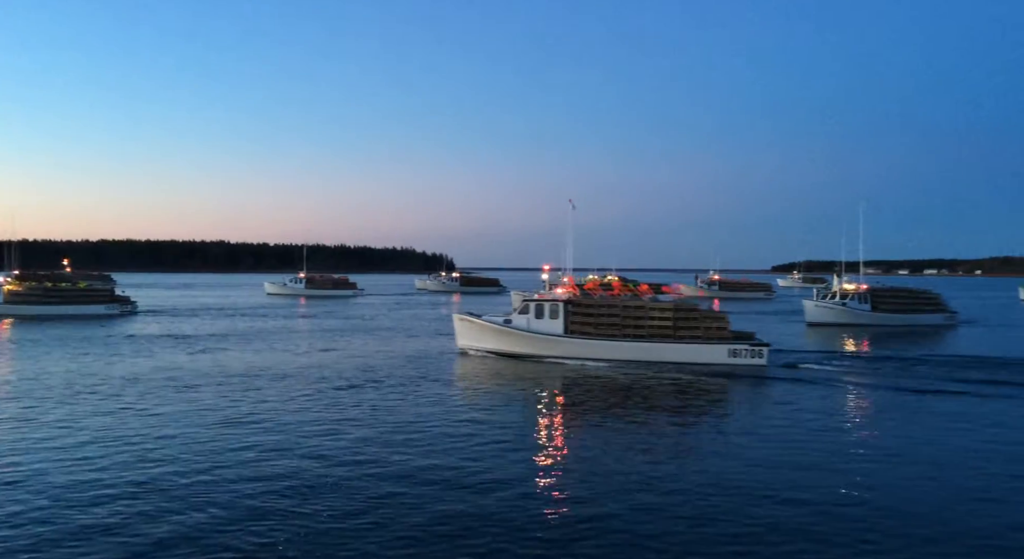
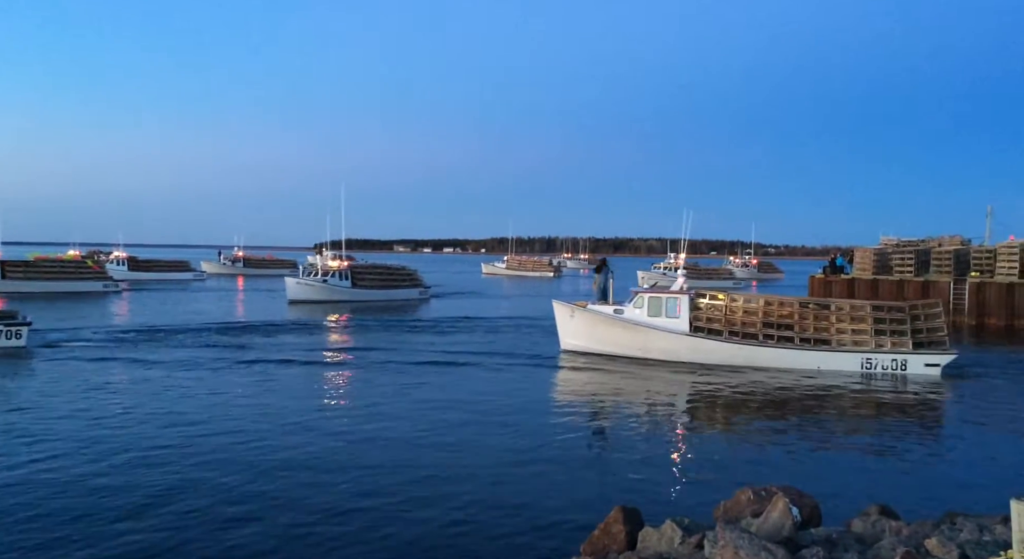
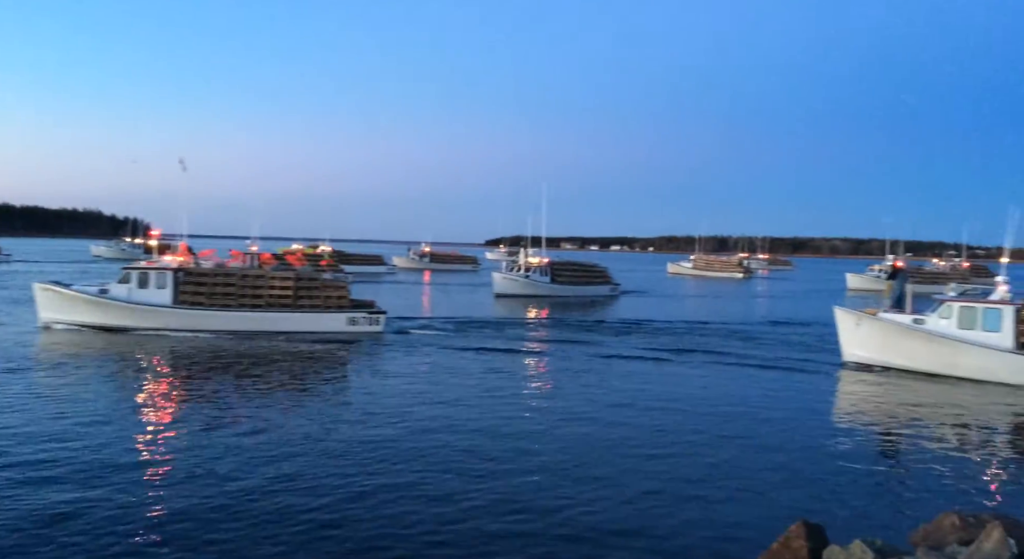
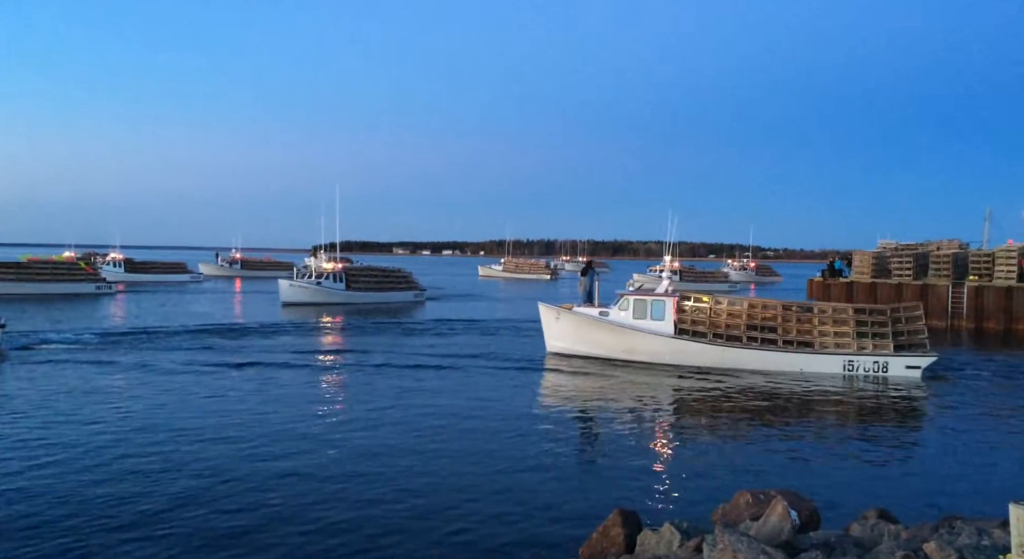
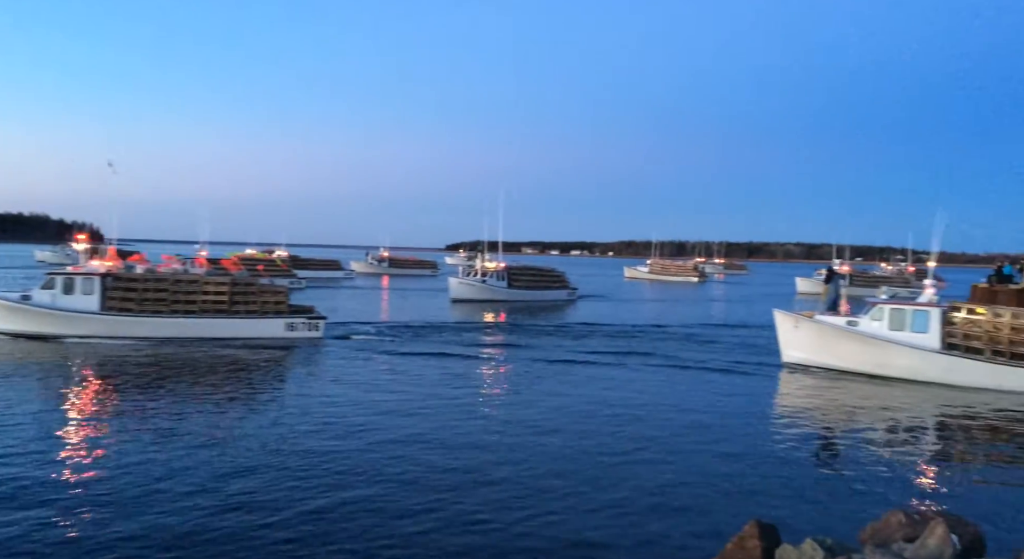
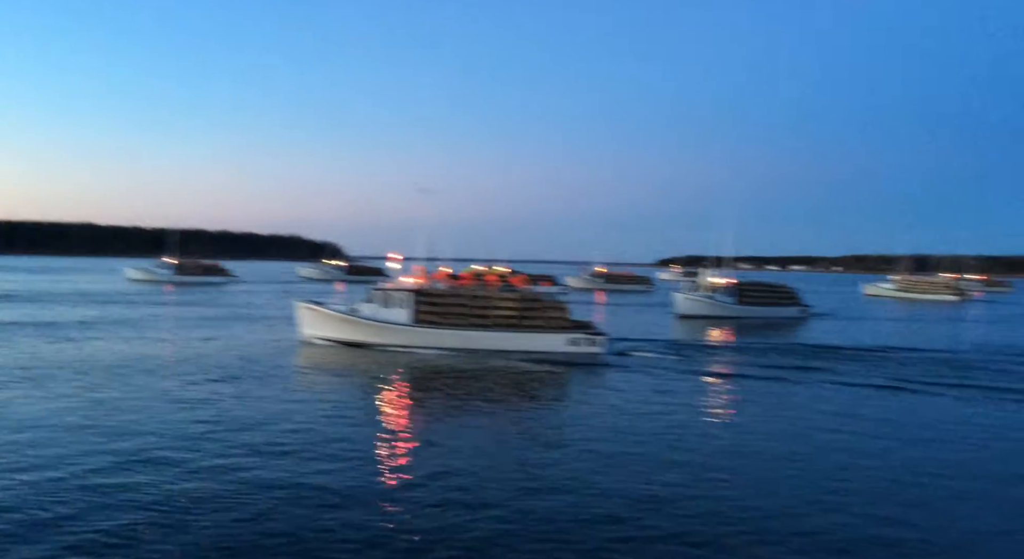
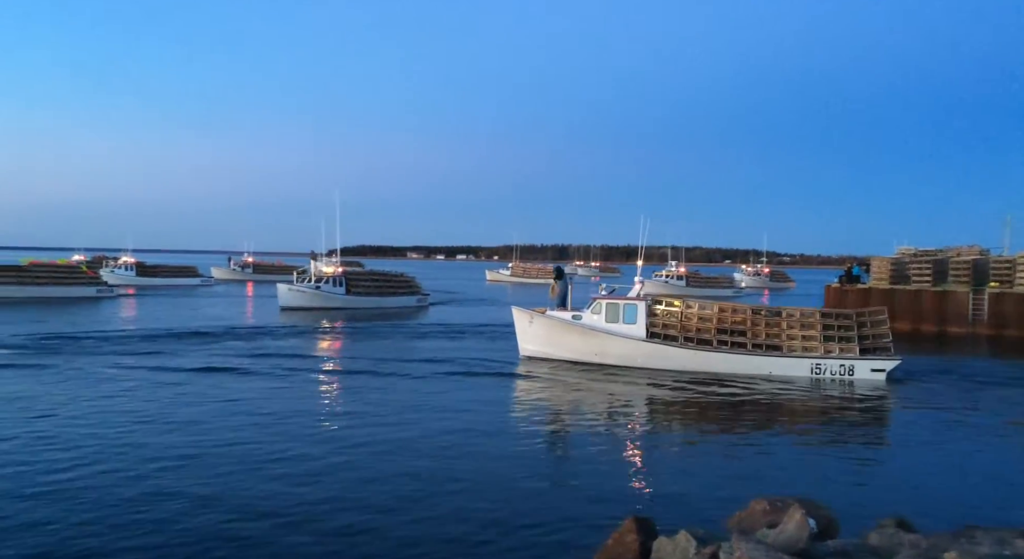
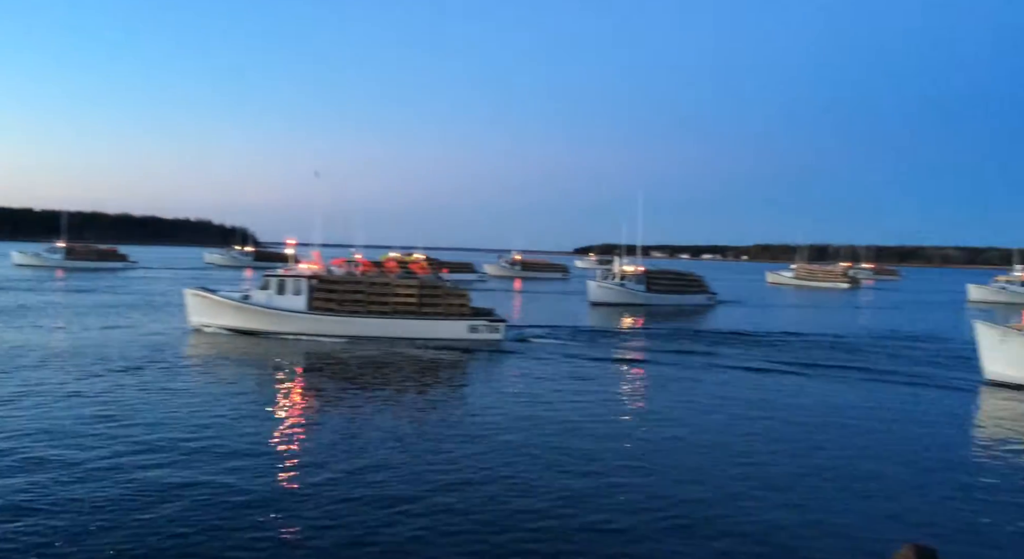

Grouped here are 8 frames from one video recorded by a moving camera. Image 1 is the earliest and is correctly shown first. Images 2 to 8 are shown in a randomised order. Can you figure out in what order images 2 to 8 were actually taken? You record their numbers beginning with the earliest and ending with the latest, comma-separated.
6, 8, 3, 5, 2, 4, 7
